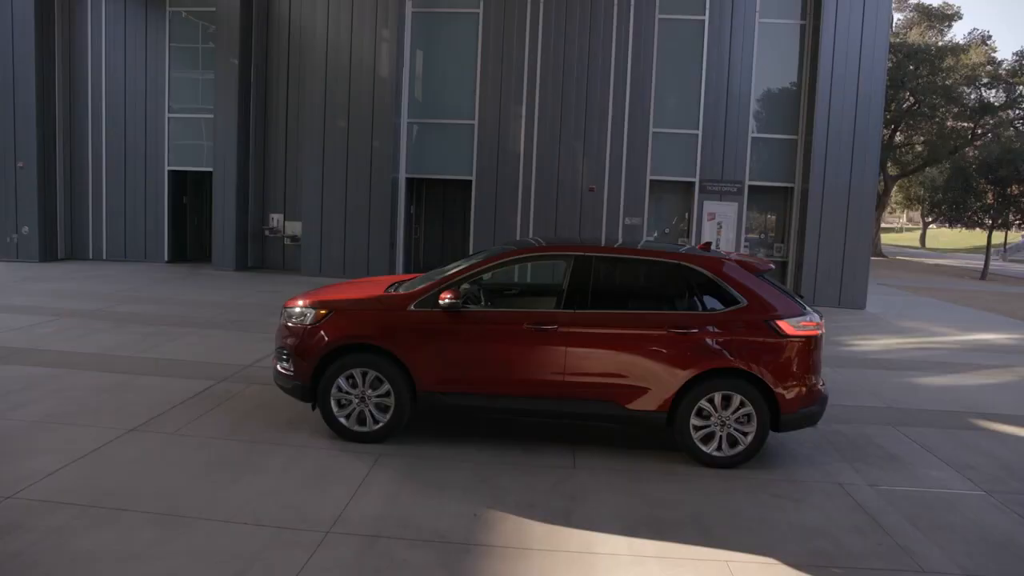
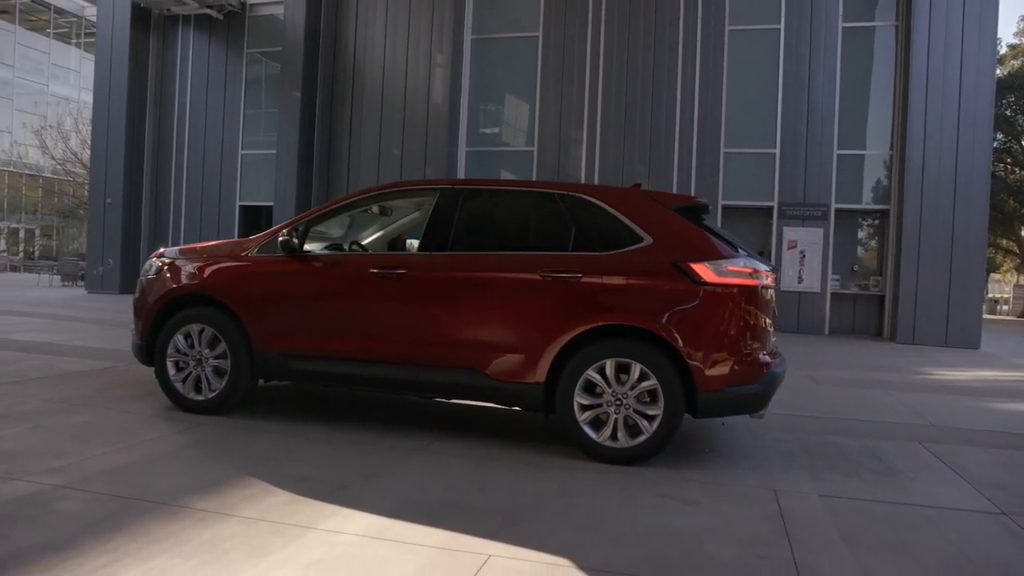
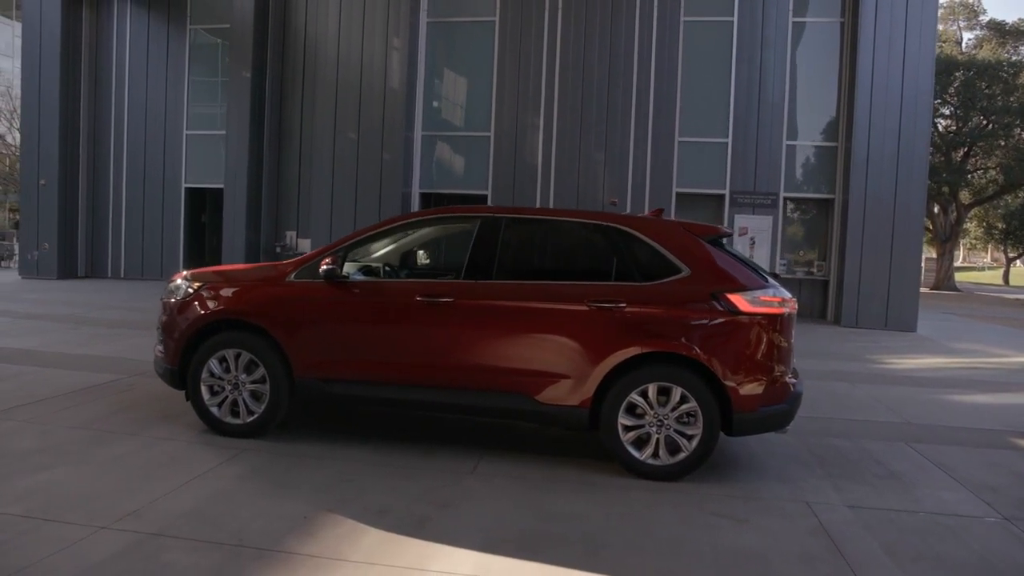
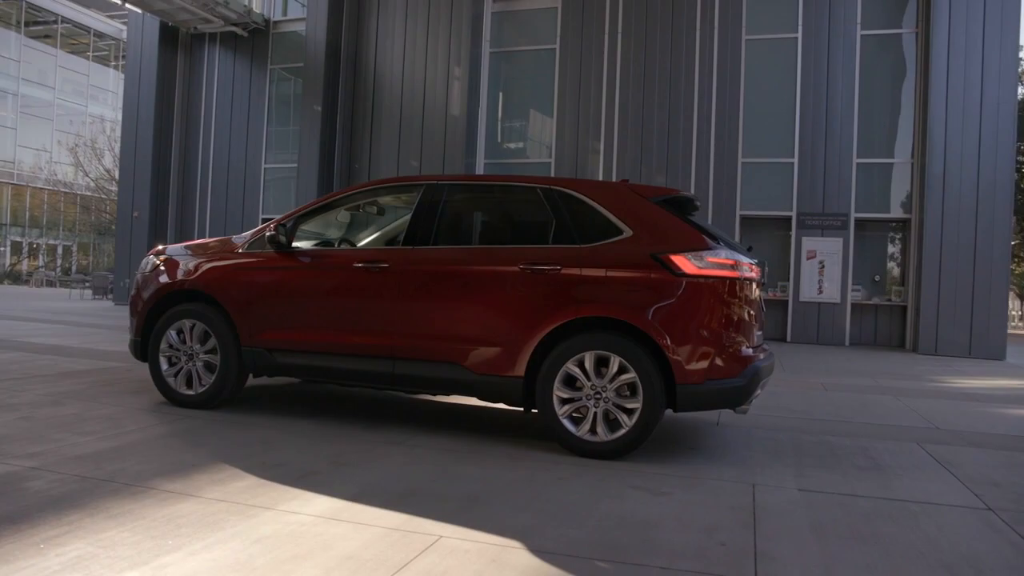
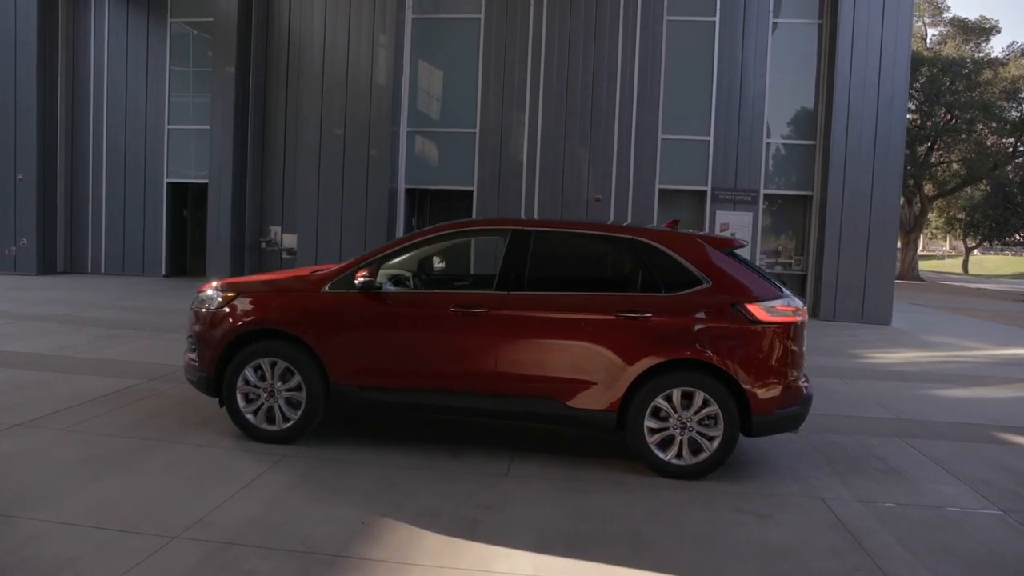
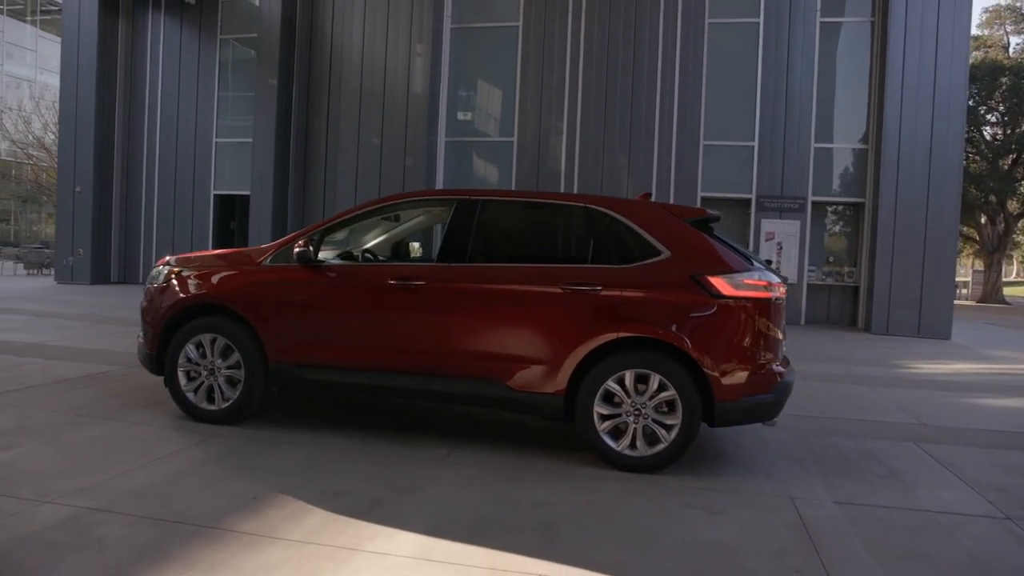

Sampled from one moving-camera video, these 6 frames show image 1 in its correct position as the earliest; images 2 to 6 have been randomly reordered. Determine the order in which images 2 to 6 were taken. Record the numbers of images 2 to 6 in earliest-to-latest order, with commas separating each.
5, 3, 6, 2, 4
